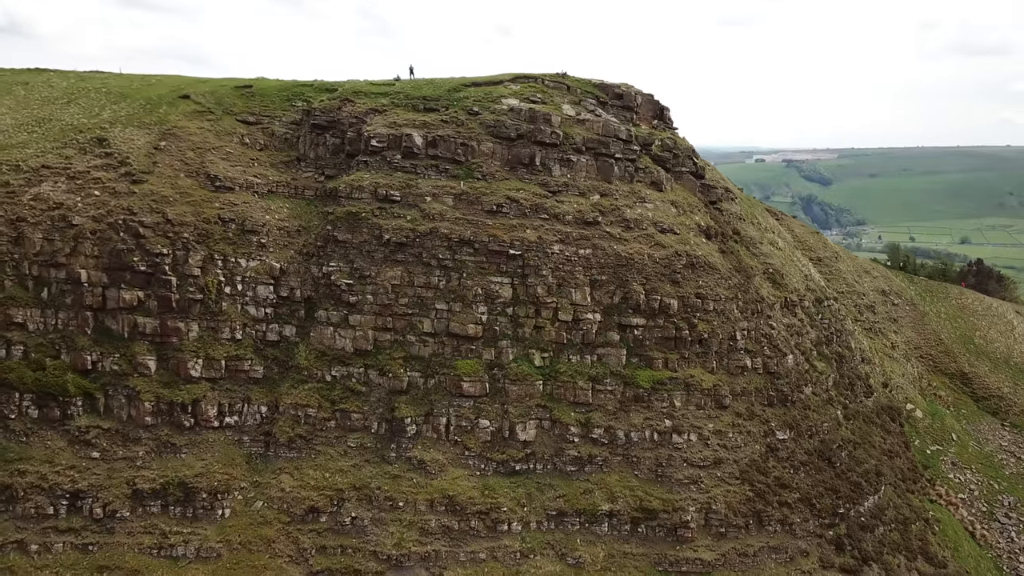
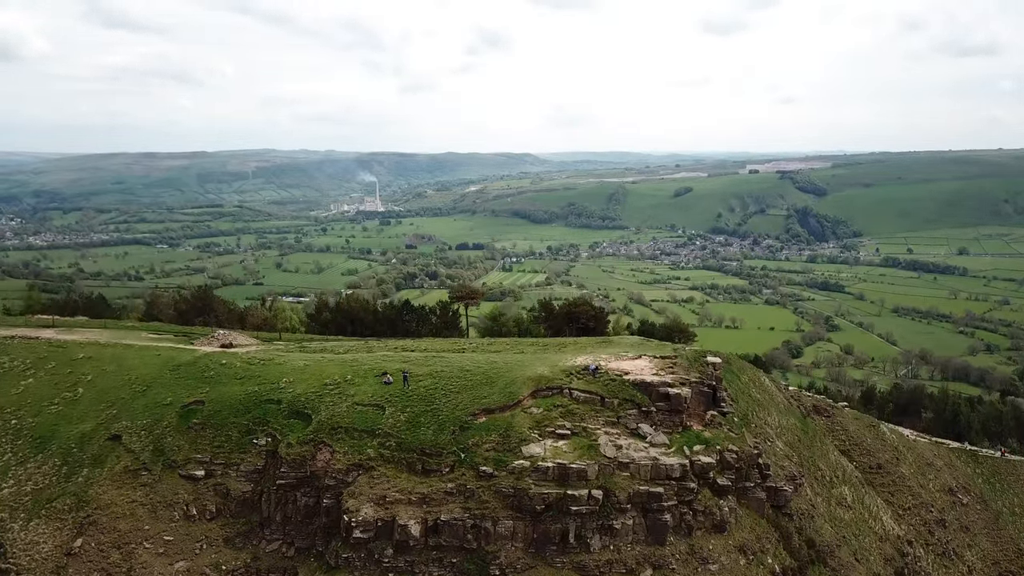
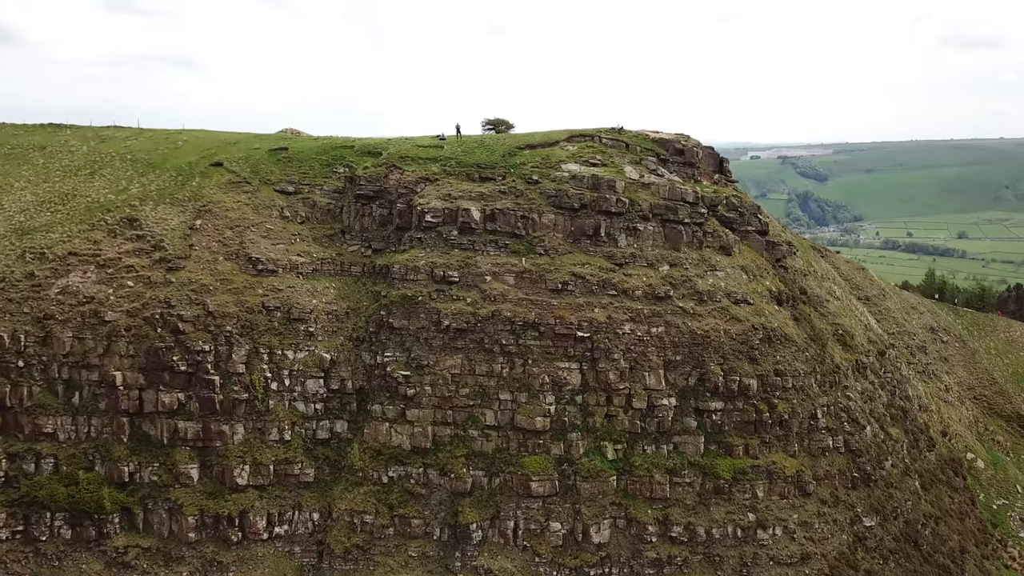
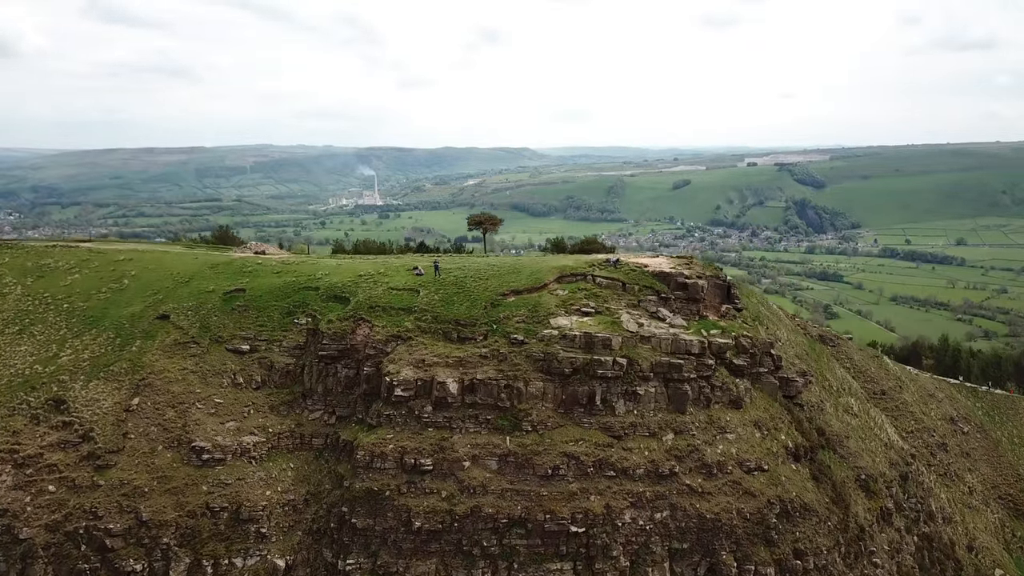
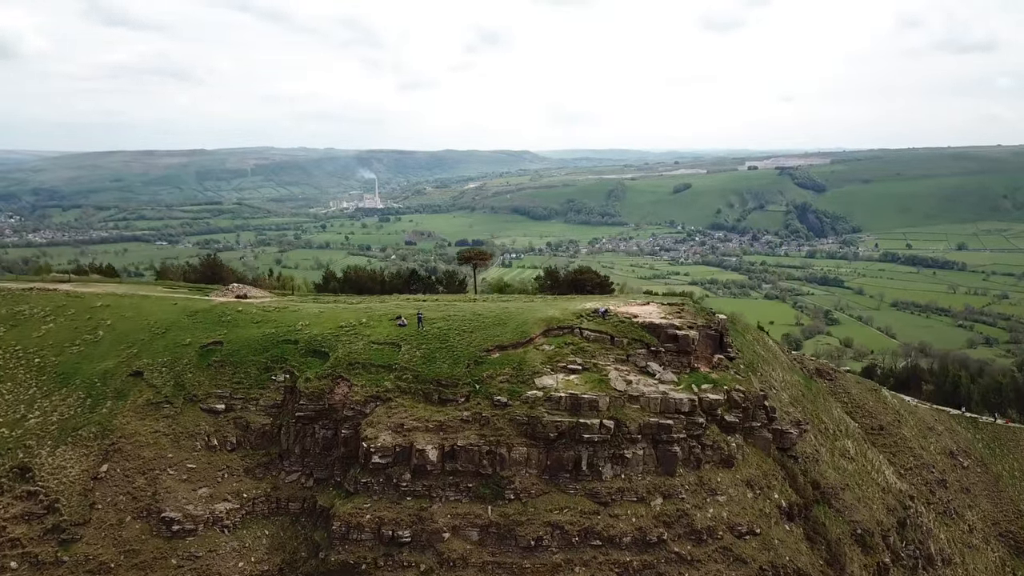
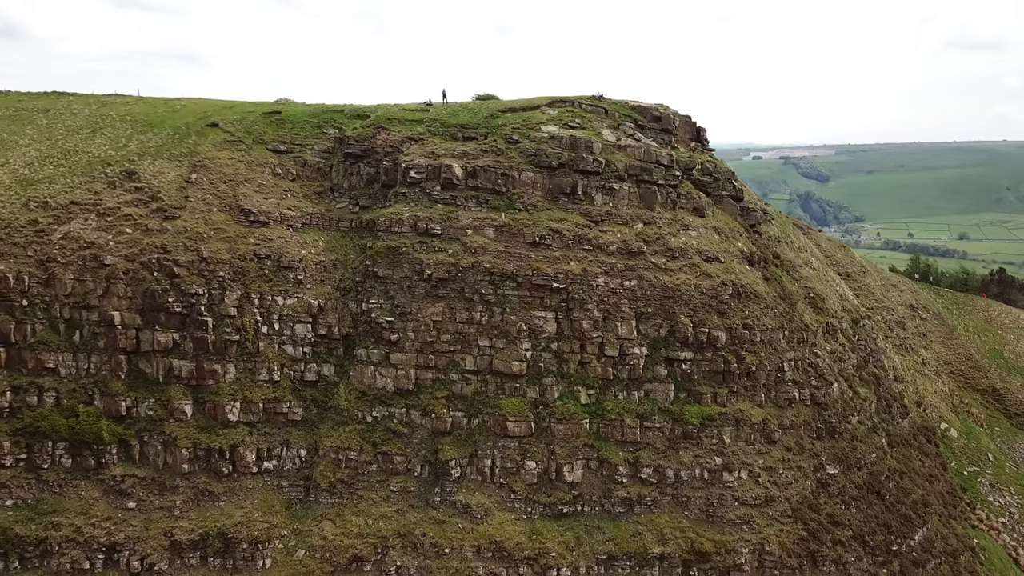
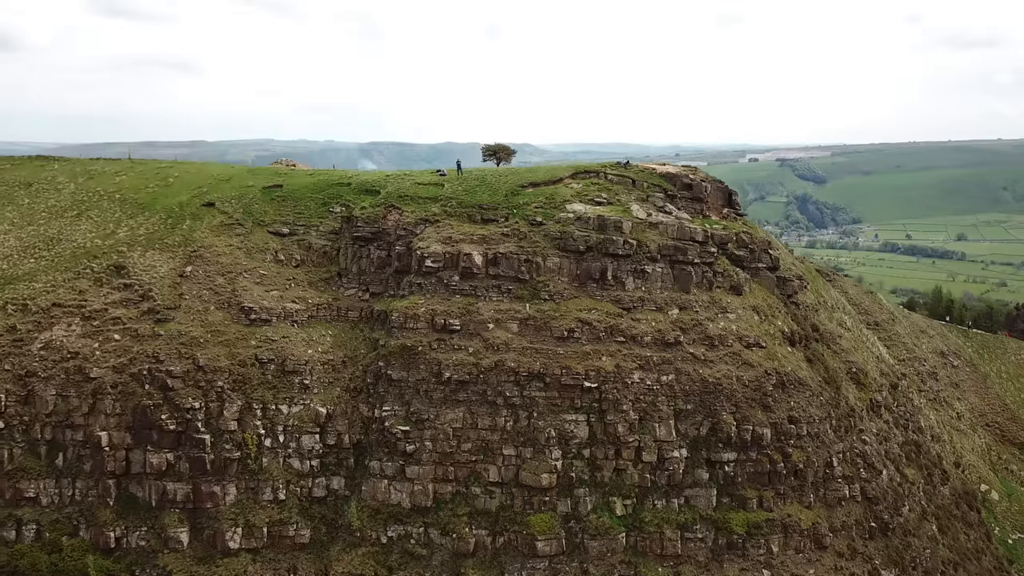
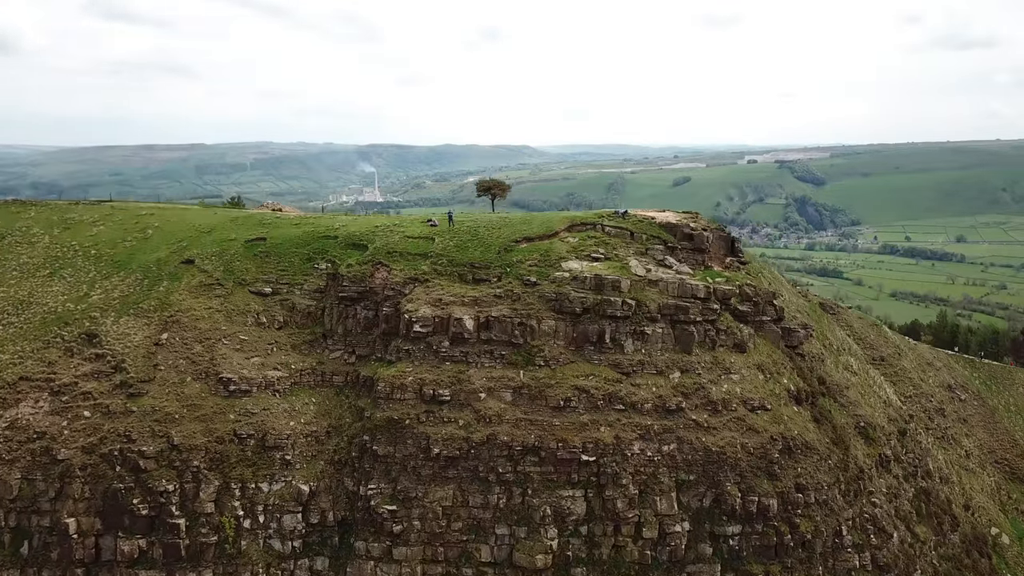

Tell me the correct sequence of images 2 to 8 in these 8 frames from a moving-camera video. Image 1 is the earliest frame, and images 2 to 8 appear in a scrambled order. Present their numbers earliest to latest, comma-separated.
6, 3, 7, 8, 4, 5, 2
